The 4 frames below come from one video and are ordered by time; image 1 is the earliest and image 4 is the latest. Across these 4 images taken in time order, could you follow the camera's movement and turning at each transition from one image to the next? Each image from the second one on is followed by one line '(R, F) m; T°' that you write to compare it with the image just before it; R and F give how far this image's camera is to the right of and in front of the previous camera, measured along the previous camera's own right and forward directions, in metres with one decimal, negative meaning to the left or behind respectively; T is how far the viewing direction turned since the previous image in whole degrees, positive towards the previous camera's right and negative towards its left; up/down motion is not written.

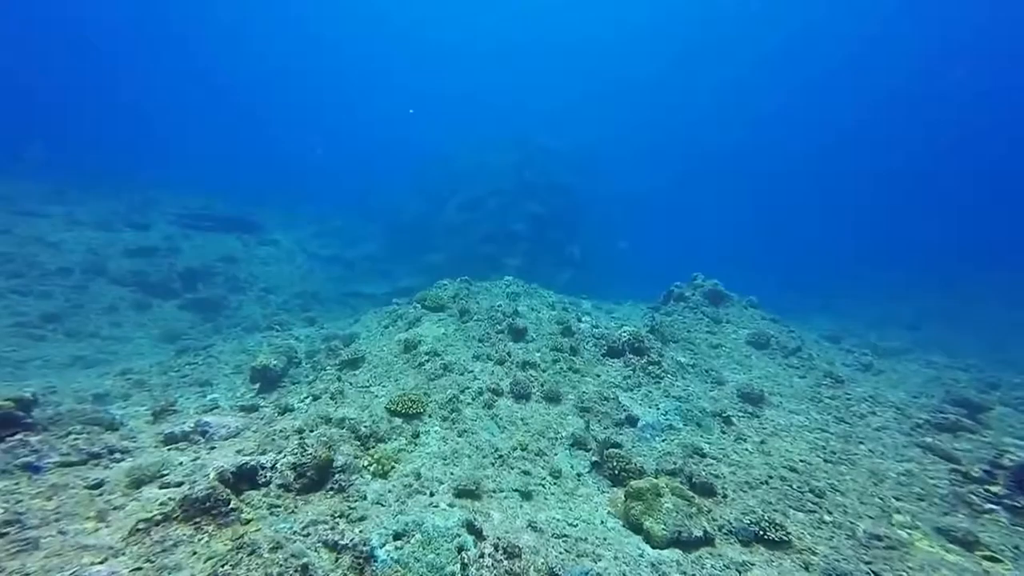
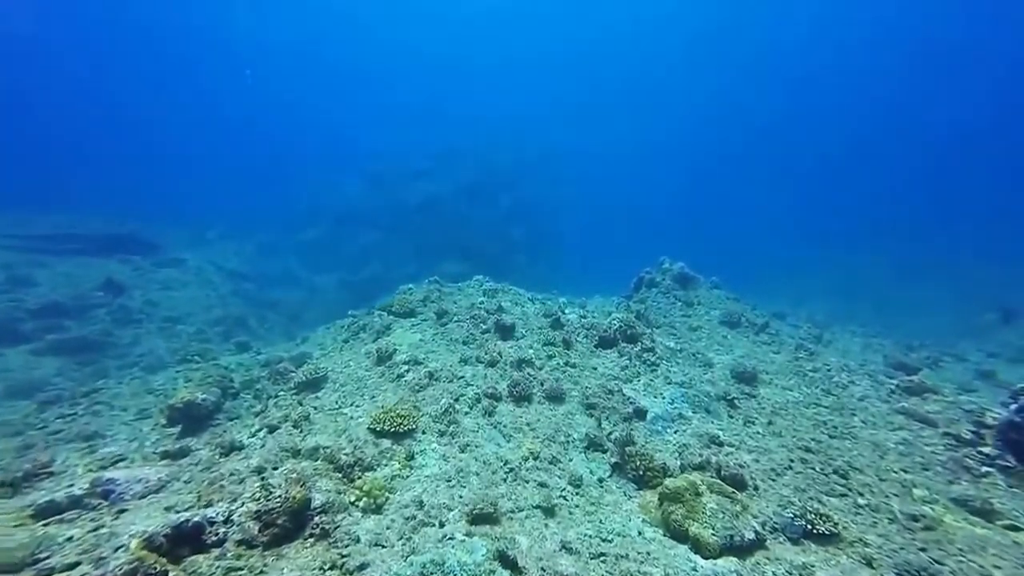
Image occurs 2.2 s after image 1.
(-2.4, +2.0) m; +9°
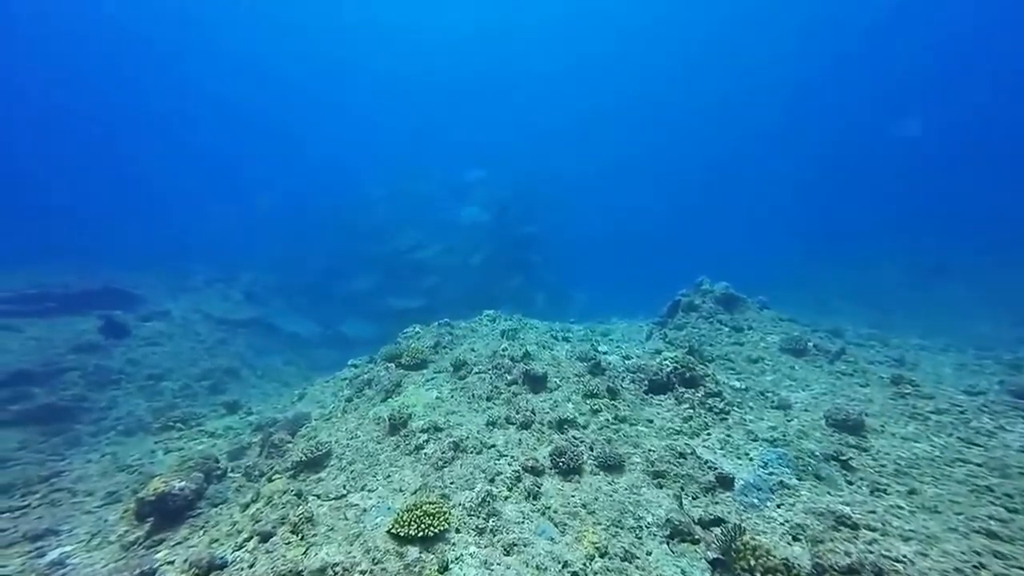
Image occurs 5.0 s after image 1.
(-1.7, +2.1) m; 0°
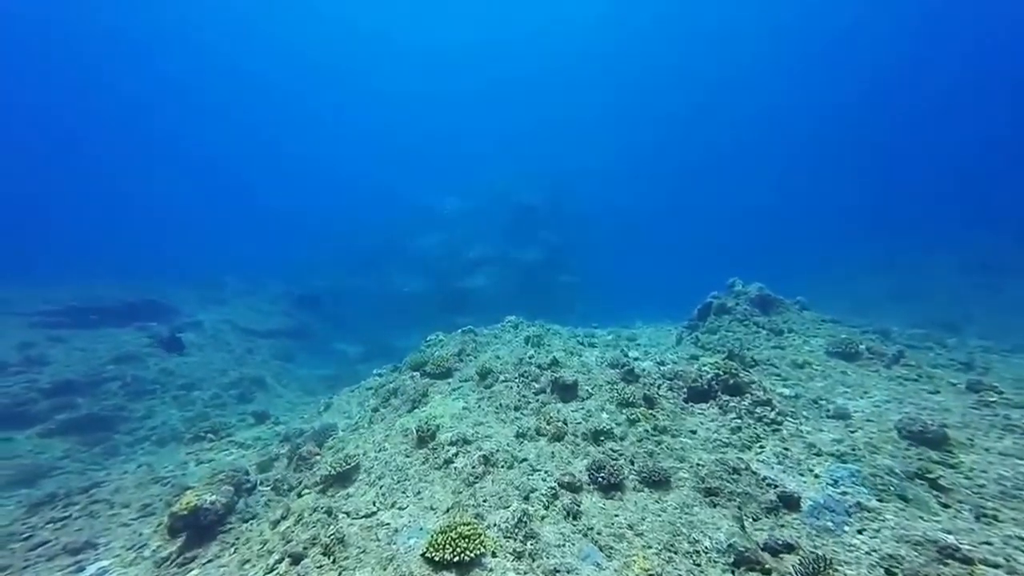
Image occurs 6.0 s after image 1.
(-1.2, +0.7) m; -2°
